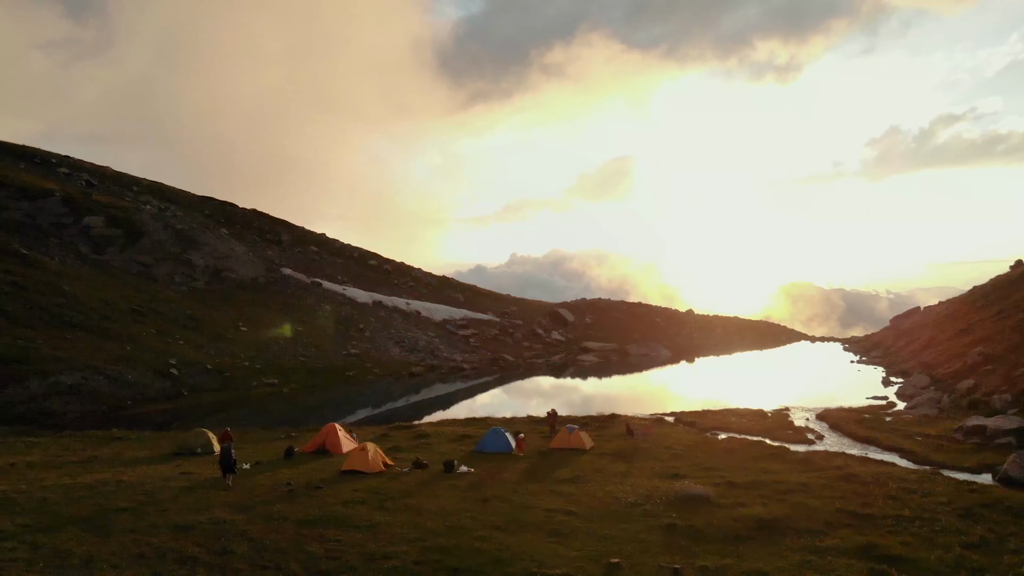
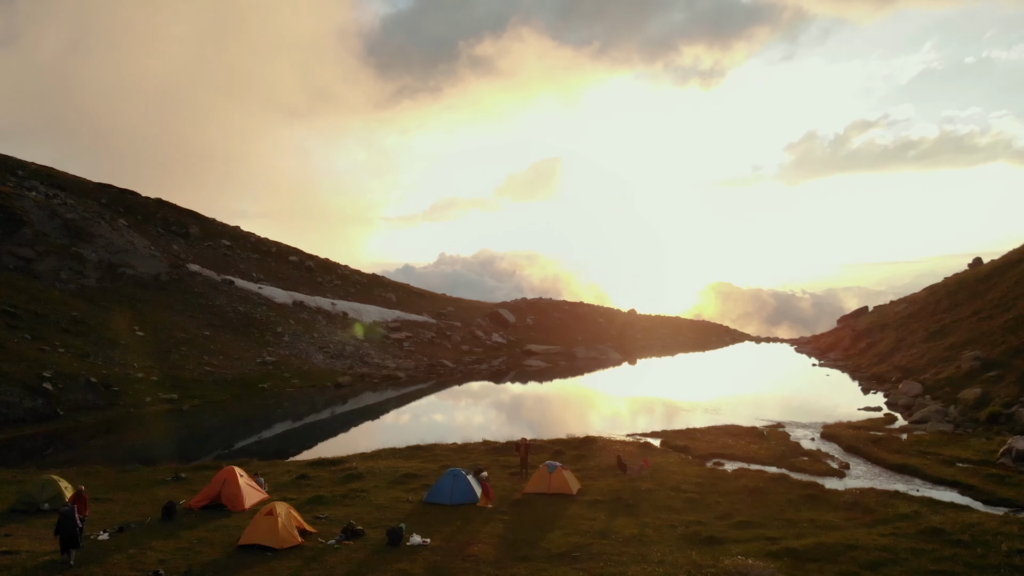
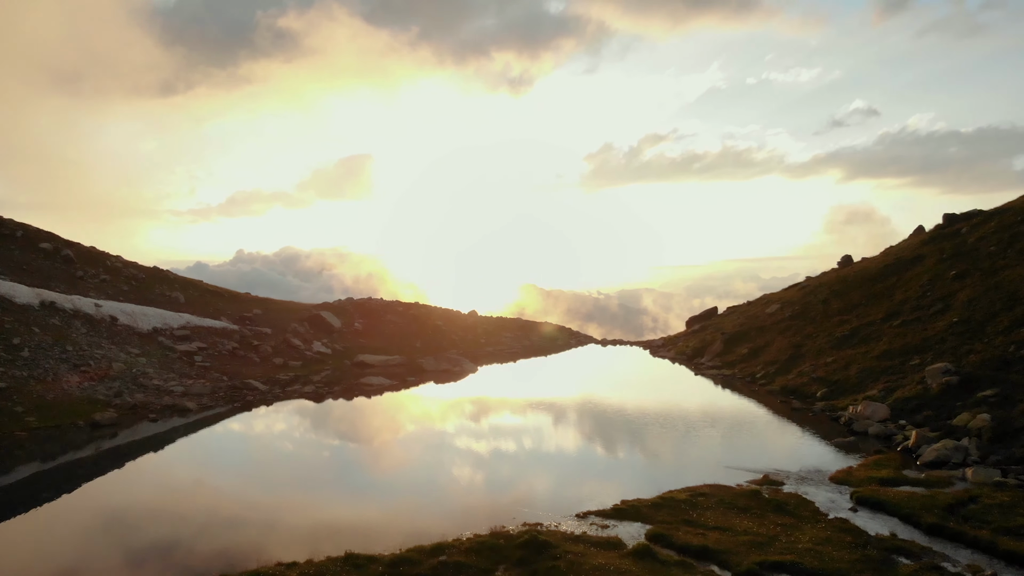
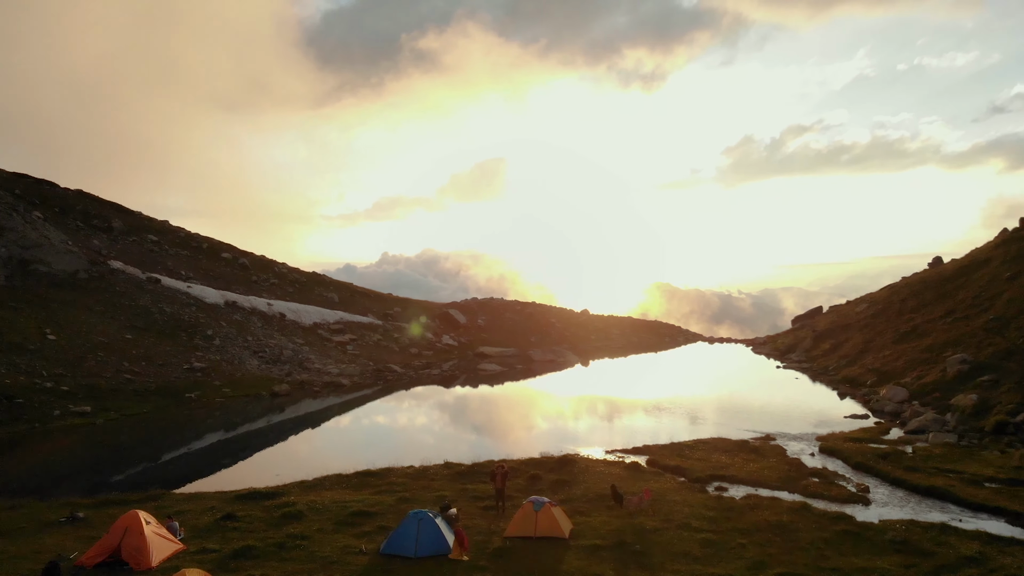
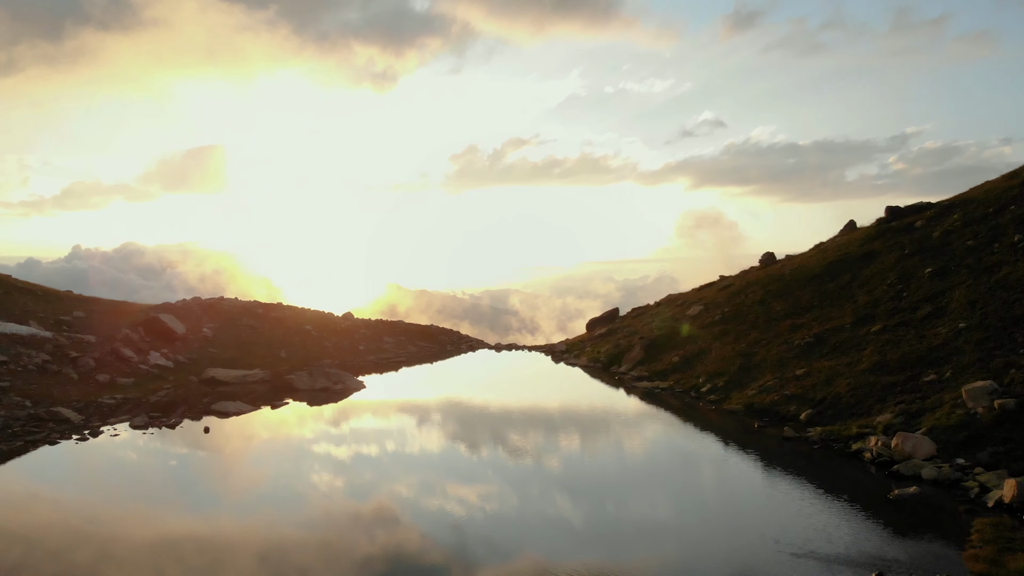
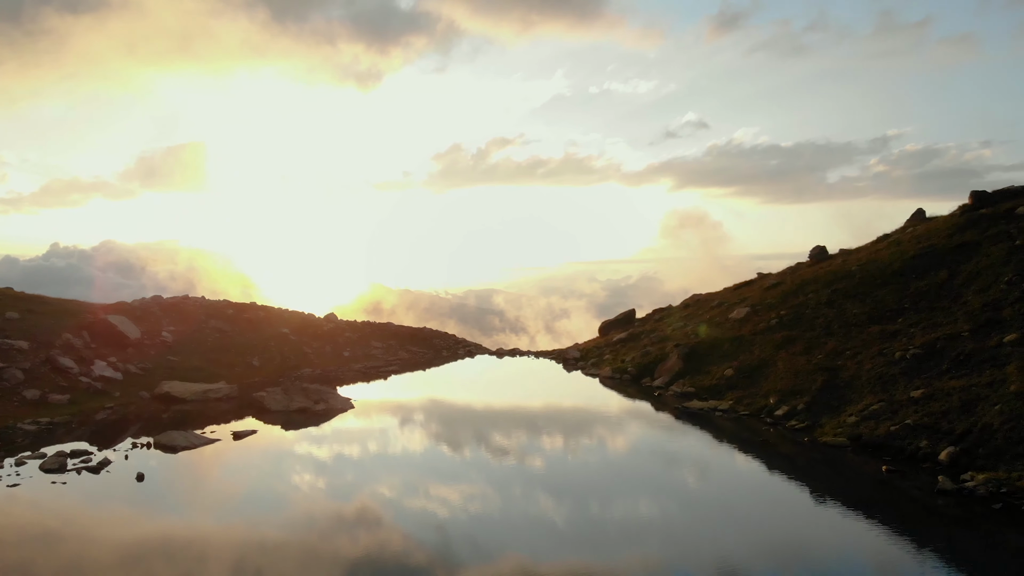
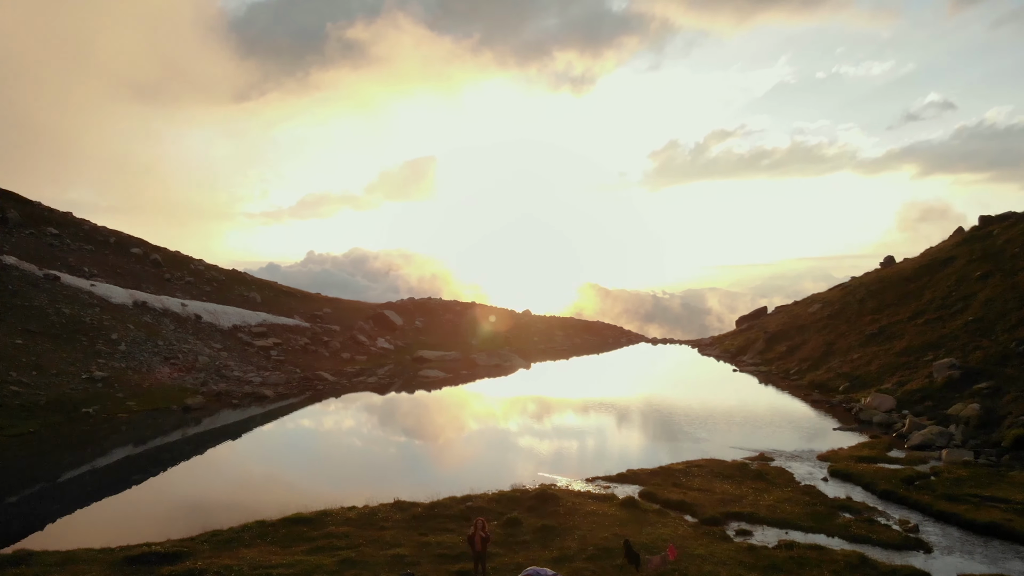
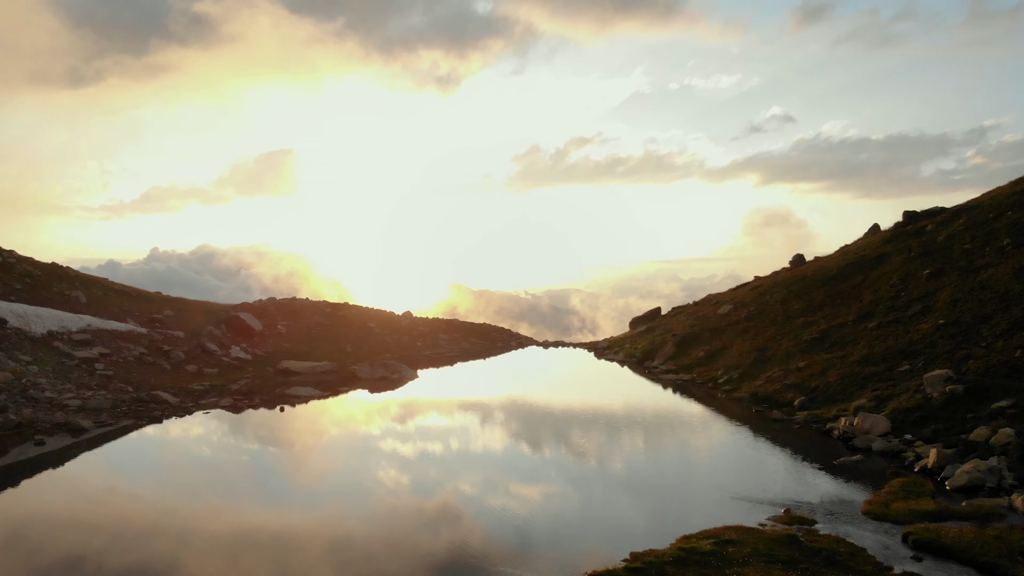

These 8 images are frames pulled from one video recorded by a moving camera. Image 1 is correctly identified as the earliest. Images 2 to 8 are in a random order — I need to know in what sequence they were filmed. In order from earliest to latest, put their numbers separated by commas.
2, 4, 7, 3, 8, 5, 6
